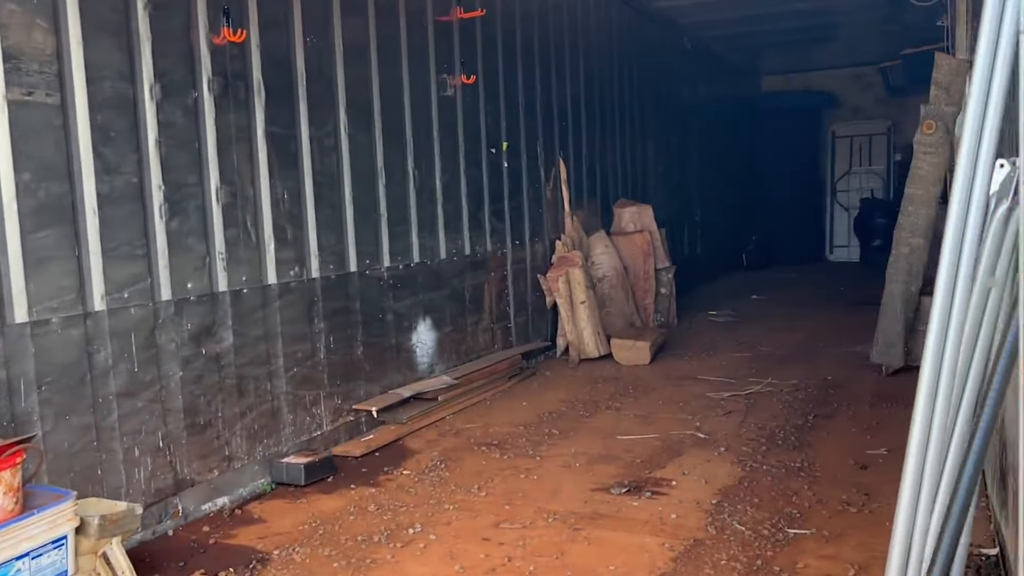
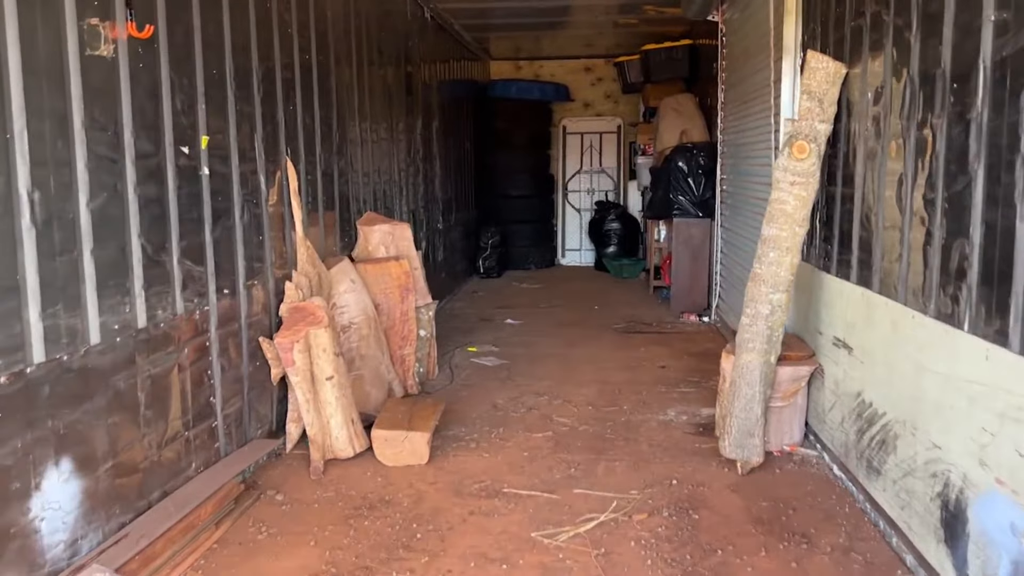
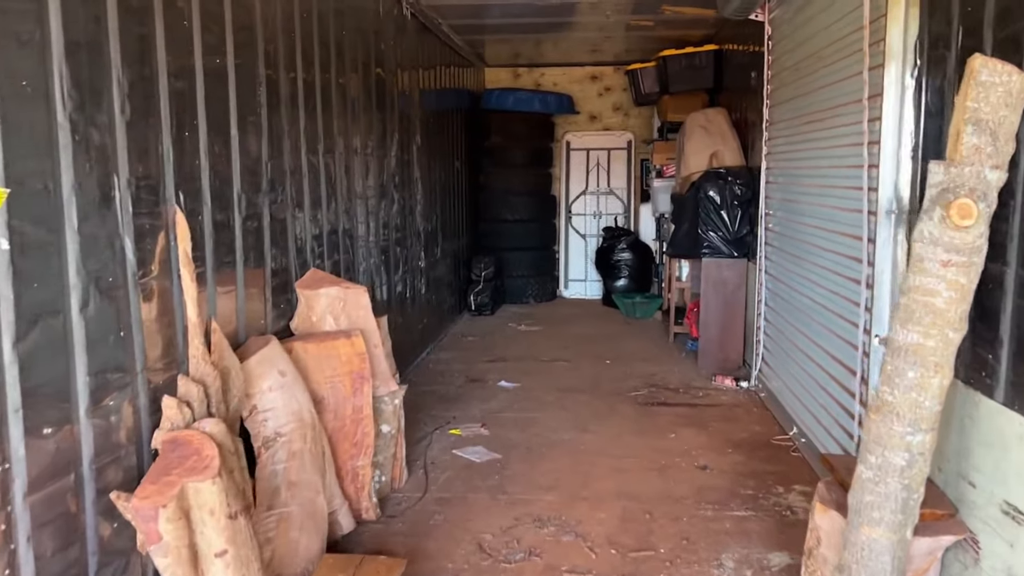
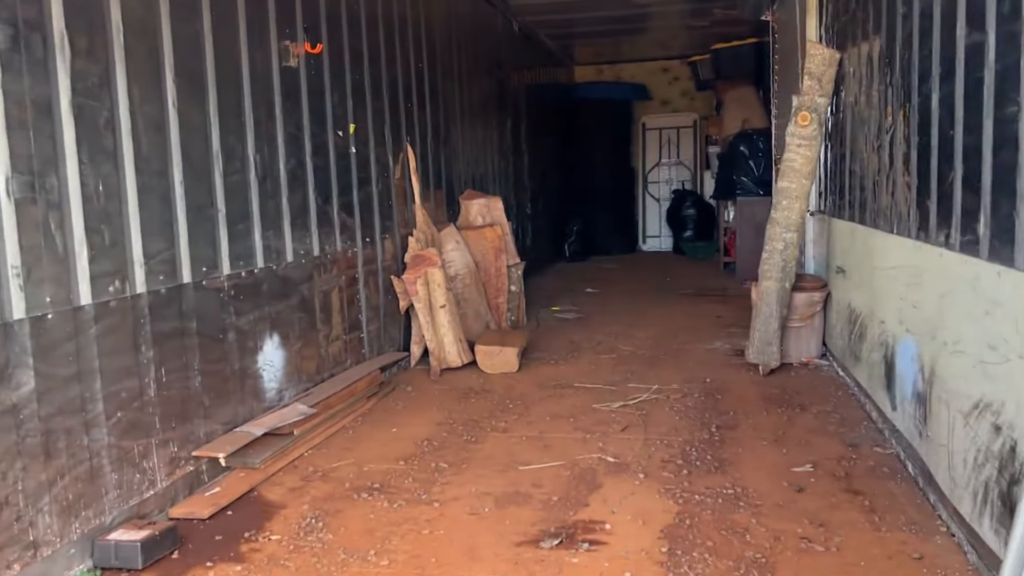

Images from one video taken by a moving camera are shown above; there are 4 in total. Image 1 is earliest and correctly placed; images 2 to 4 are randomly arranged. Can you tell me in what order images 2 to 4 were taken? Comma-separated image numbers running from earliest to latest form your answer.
4, 2, 3
